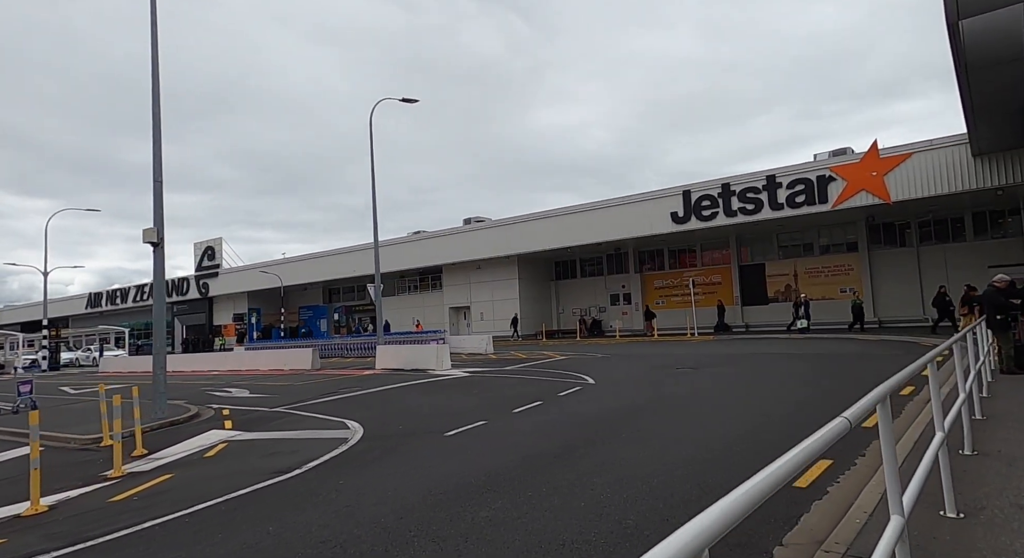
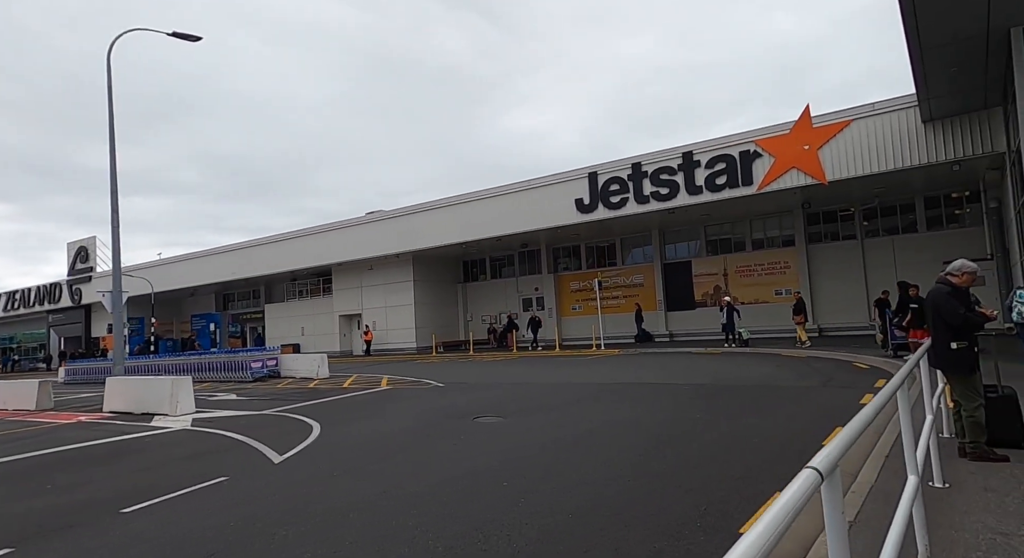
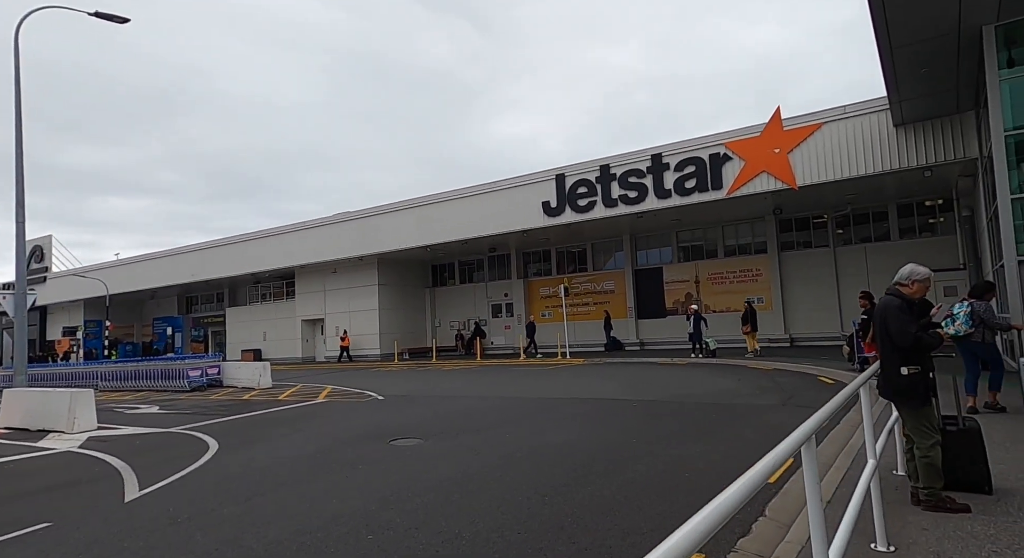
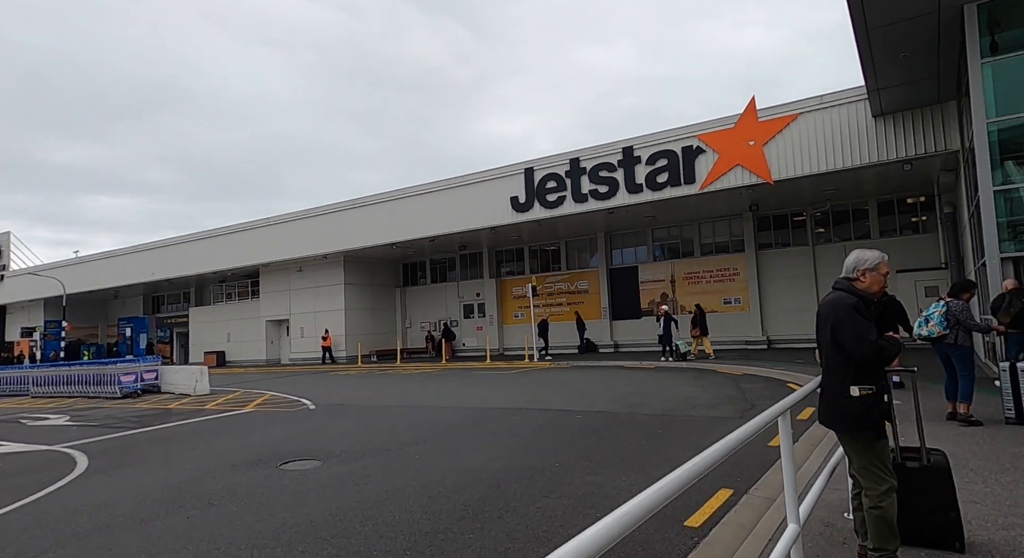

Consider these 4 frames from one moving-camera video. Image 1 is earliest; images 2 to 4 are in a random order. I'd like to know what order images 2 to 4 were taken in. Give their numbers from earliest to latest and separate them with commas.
2, 3, 4
